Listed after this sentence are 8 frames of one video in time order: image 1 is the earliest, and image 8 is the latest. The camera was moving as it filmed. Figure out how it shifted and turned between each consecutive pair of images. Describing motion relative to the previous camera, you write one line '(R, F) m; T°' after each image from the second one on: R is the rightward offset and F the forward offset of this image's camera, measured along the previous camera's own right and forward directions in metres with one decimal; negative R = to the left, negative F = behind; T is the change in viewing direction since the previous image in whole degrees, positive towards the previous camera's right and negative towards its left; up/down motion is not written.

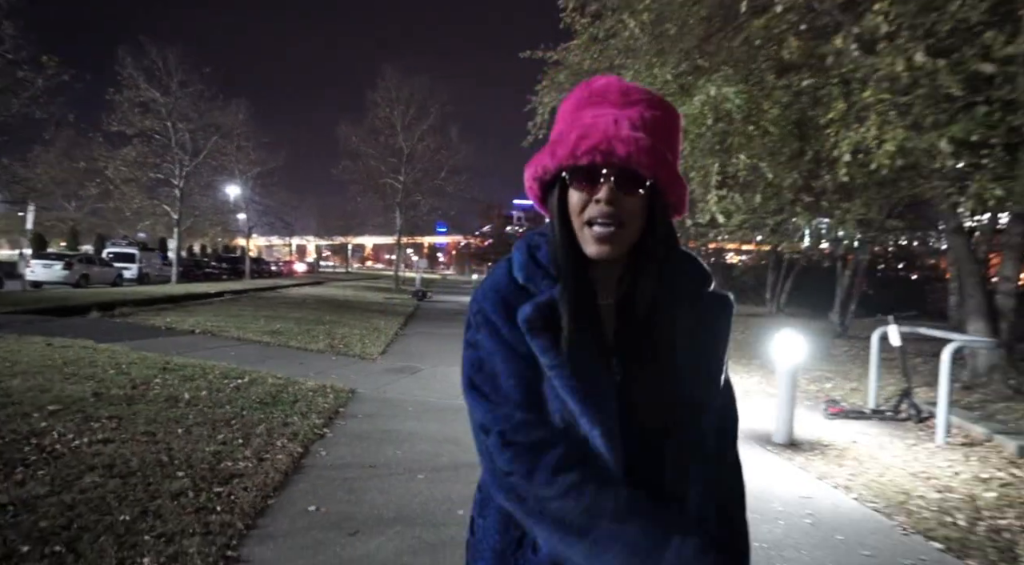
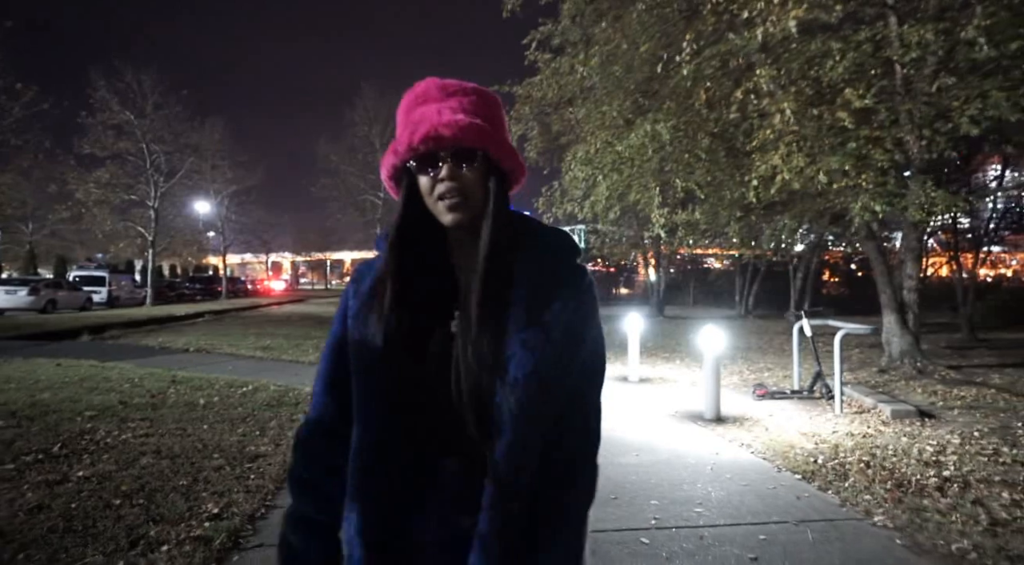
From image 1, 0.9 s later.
(+0.1, -1.3) m; +3°
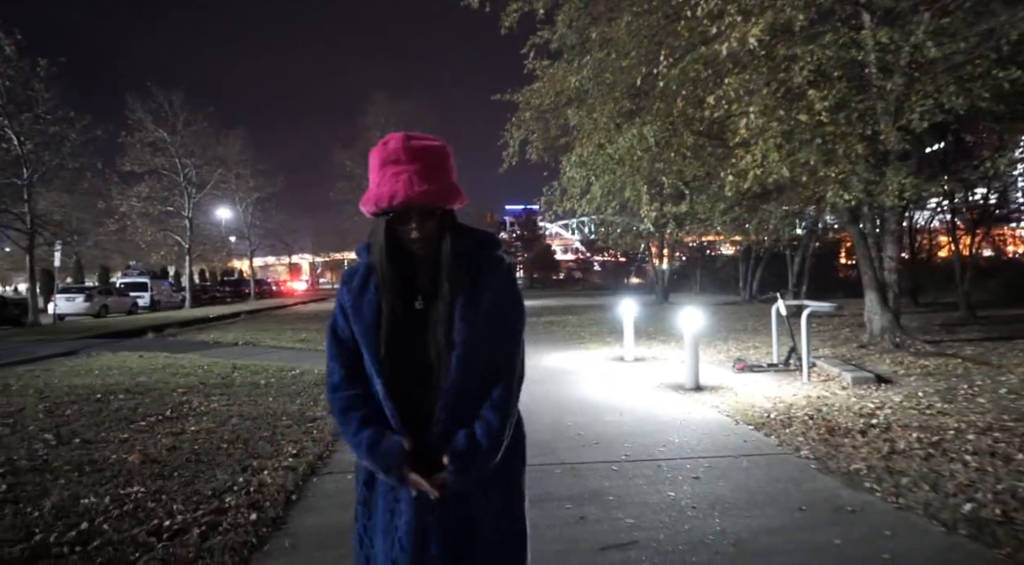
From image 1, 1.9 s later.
(+0.2, -1.4) m; -2°
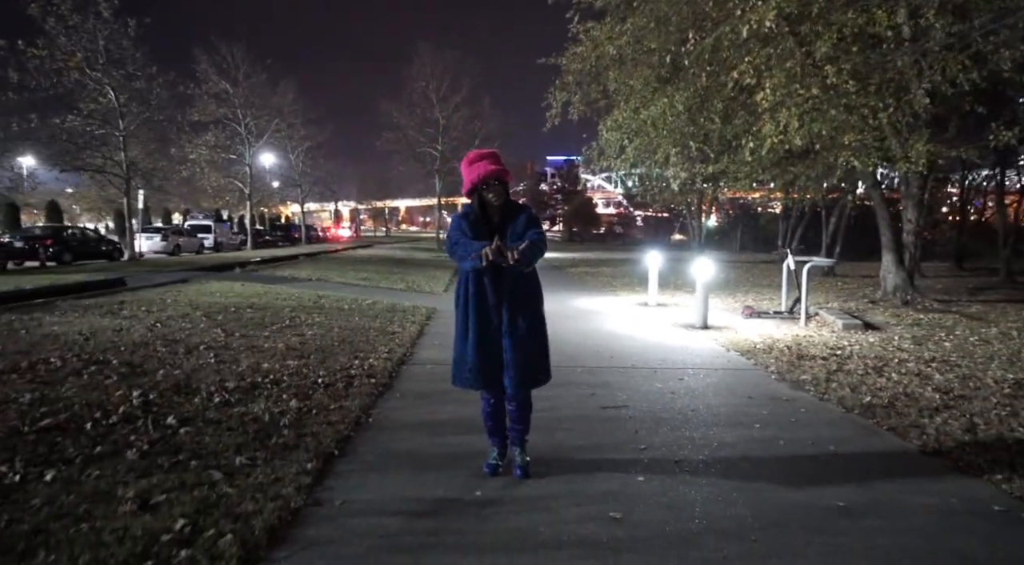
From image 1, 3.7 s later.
(0.0, -1.8) m; -3°
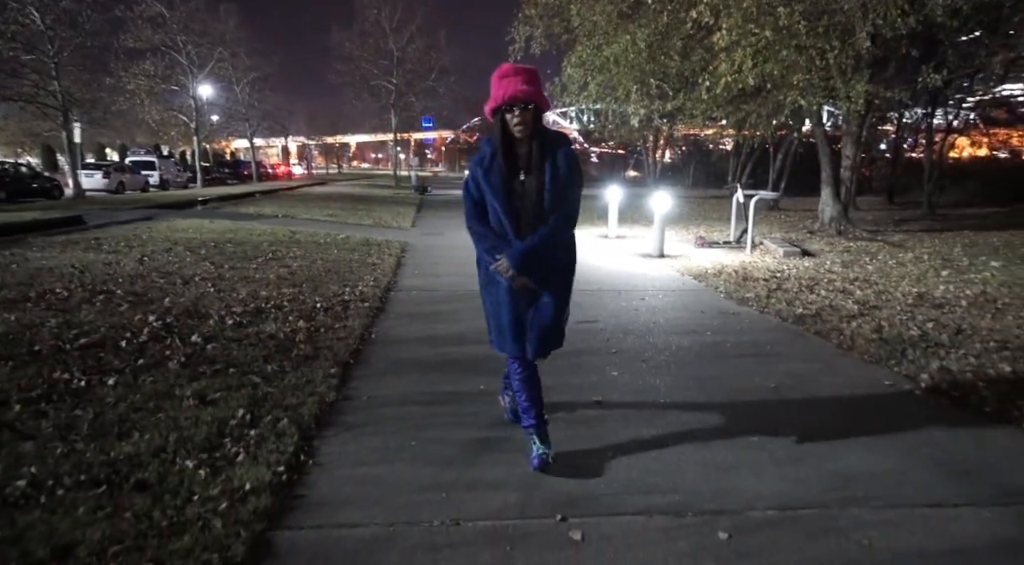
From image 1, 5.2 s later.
(-0.3, -0.6) m; +4°
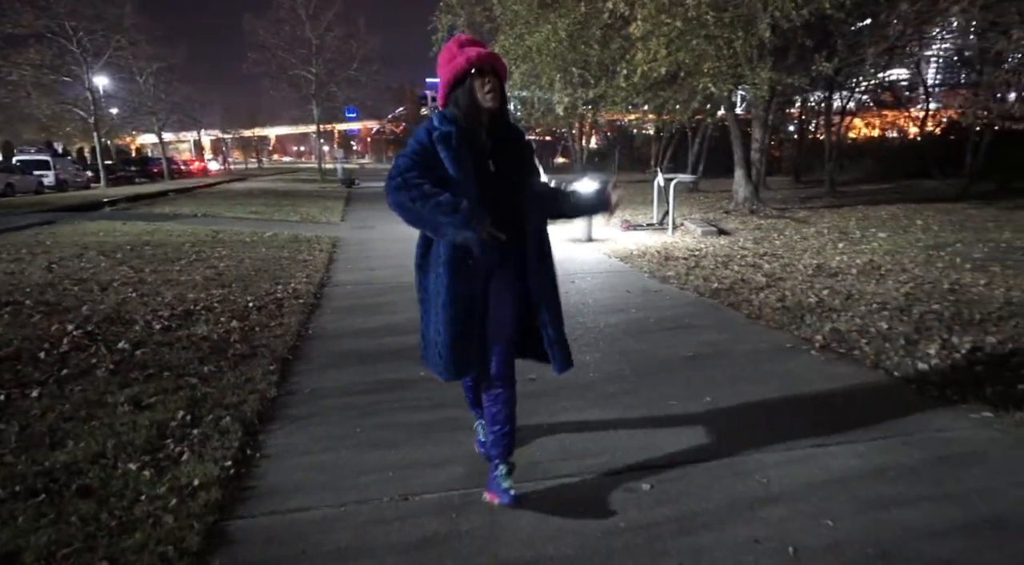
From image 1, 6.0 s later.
(0.0, -0.2) m; +6°
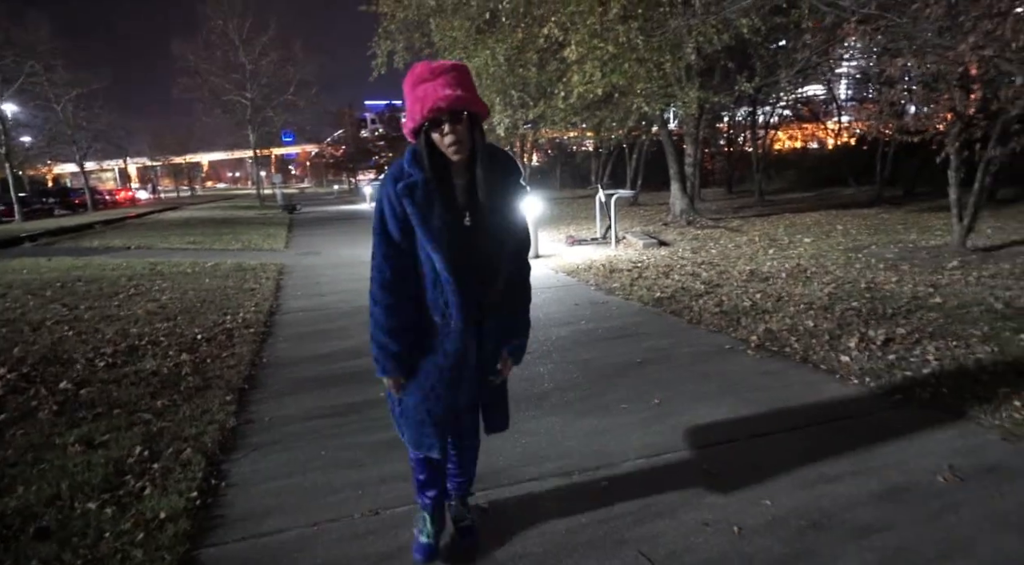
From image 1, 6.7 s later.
(0.0, -0.2) m; +5°
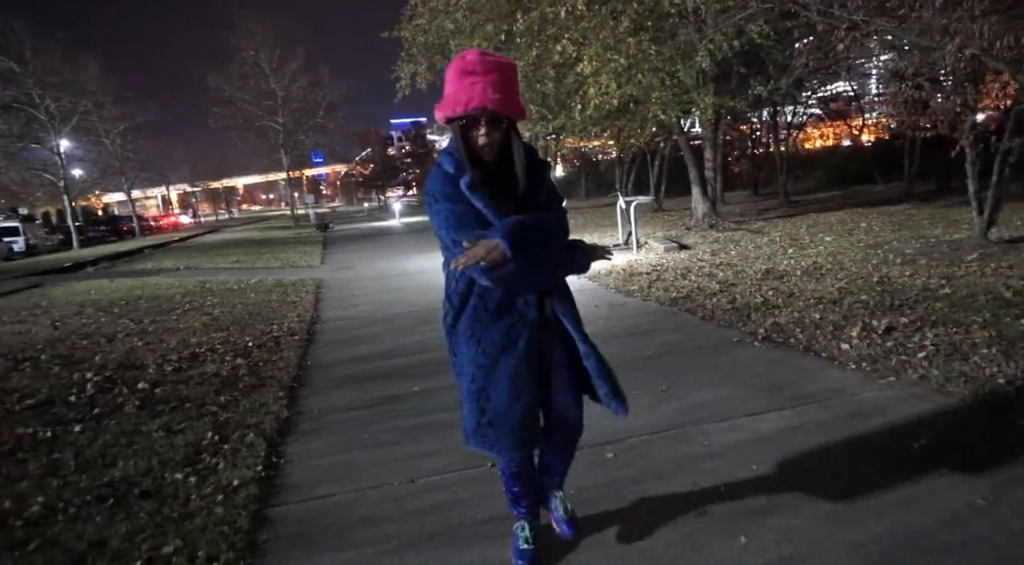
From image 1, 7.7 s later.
(+0.1, -0.5) m; -3°
